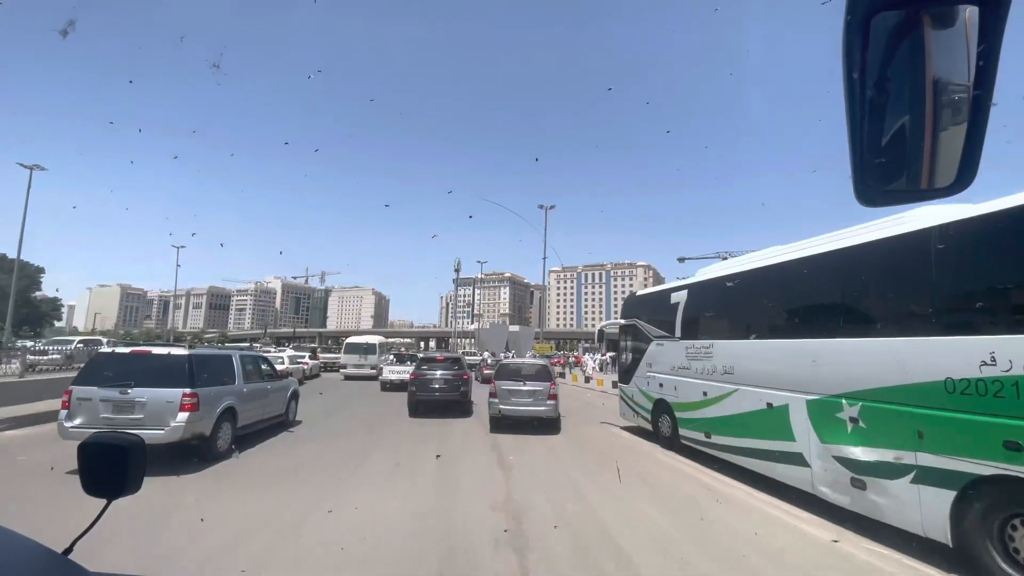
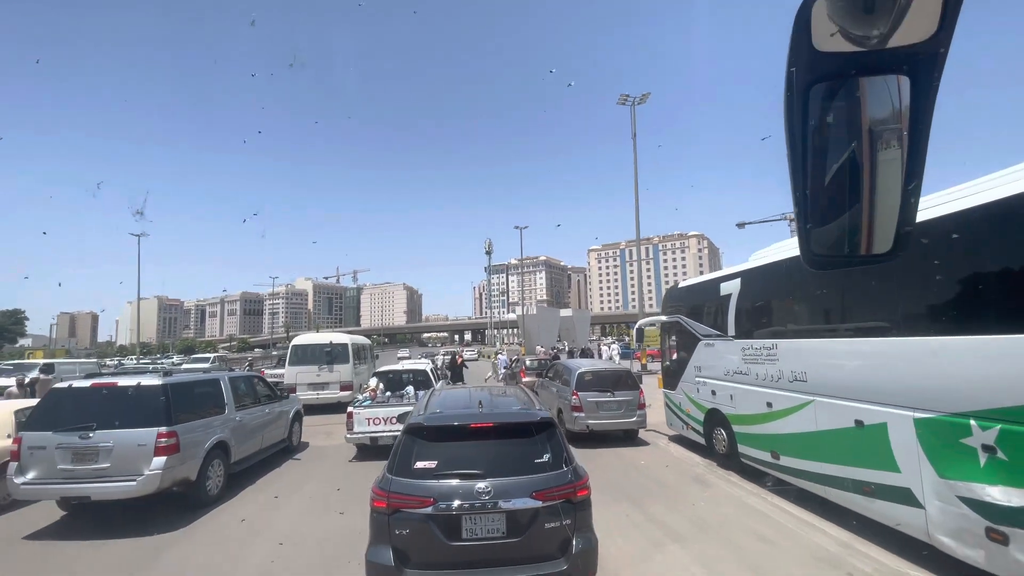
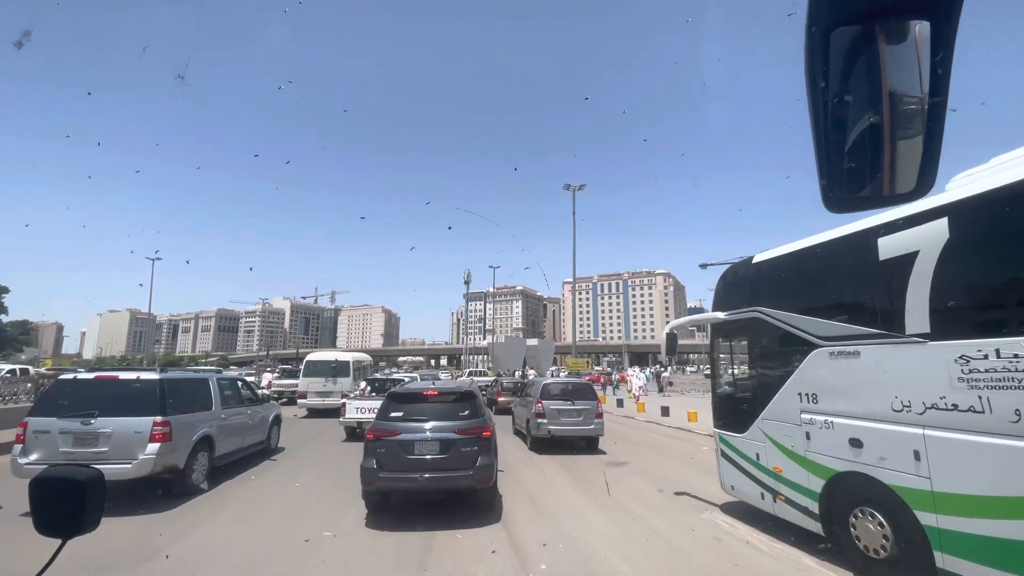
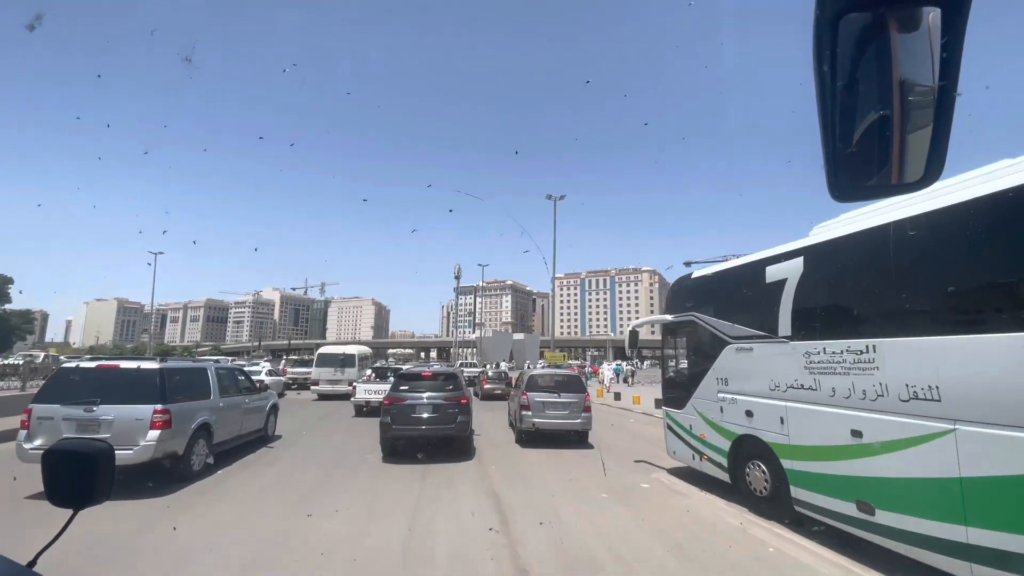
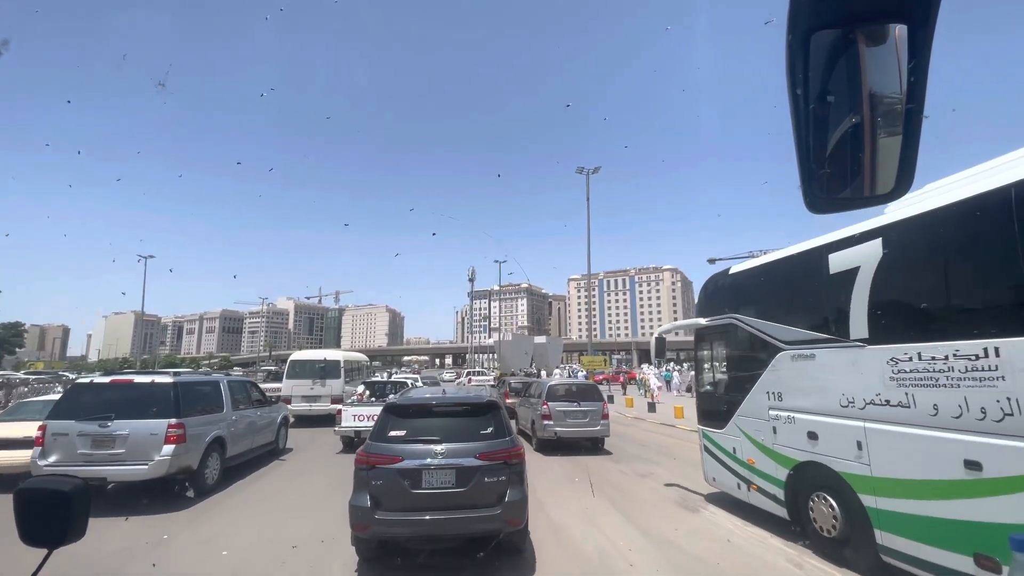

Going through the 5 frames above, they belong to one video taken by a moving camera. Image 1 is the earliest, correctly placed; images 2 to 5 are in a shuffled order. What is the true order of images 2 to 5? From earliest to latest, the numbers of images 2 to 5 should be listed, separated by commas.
4, 3, 5, 2
